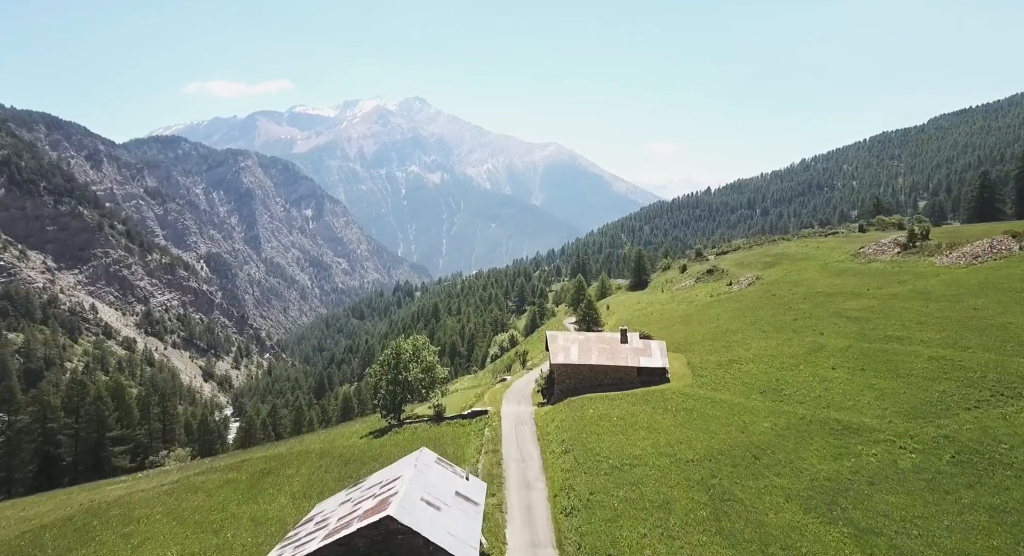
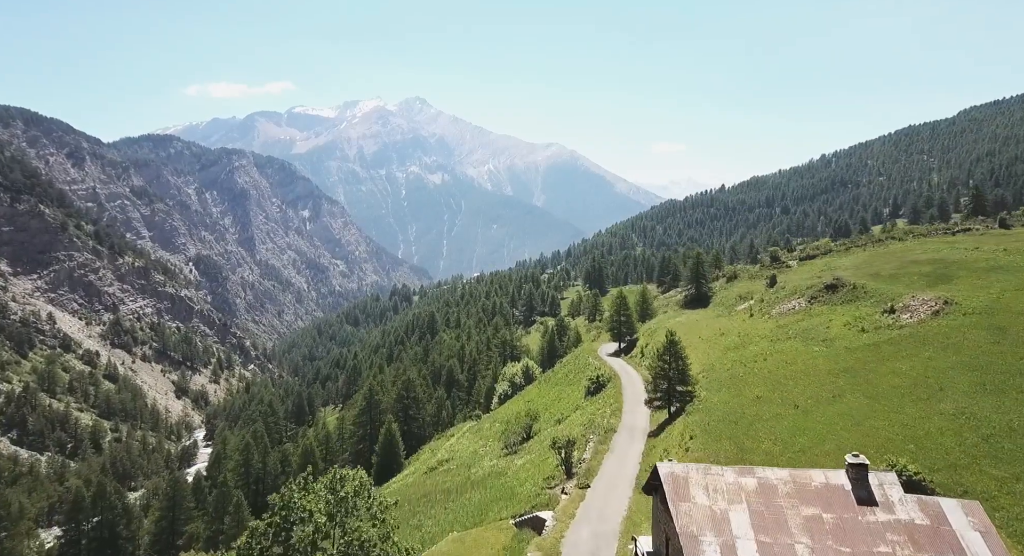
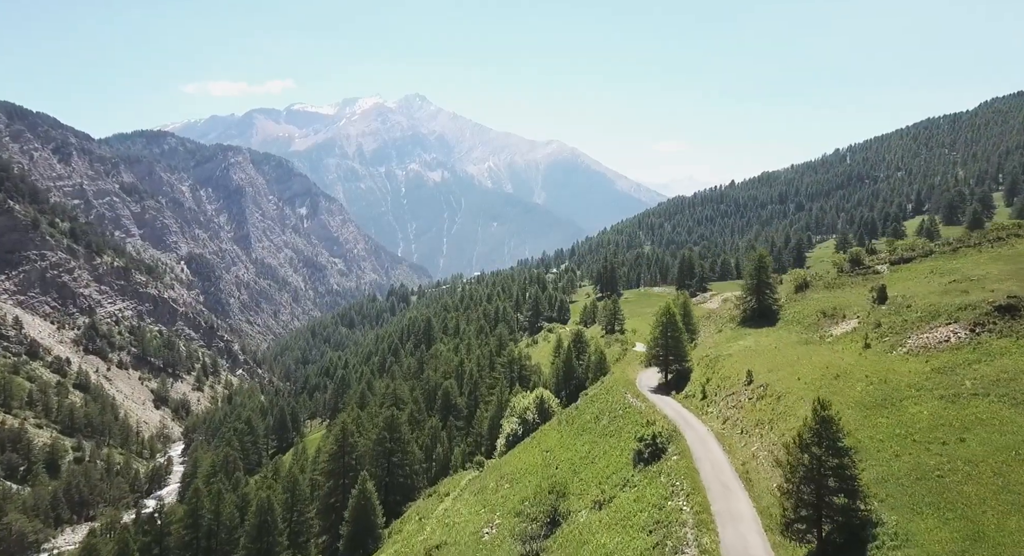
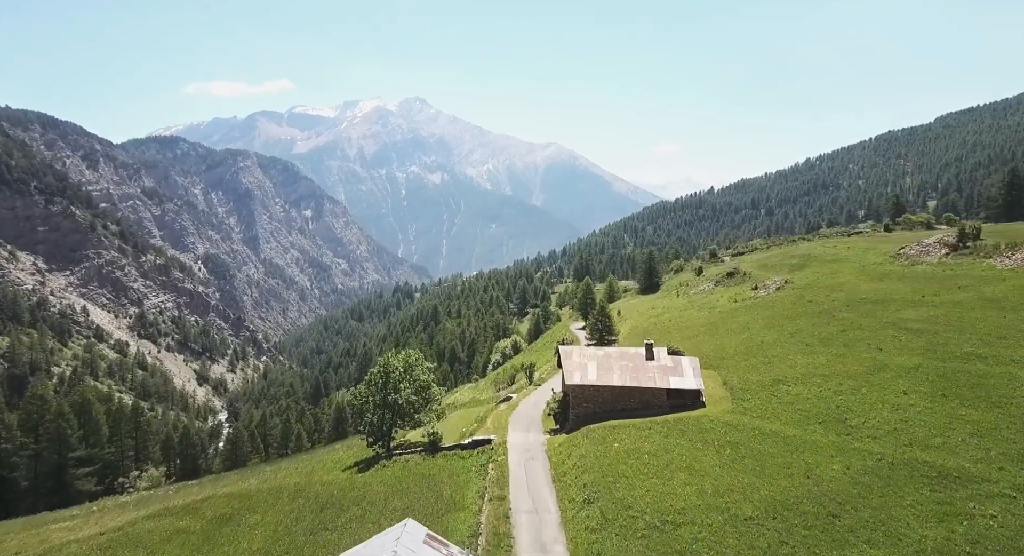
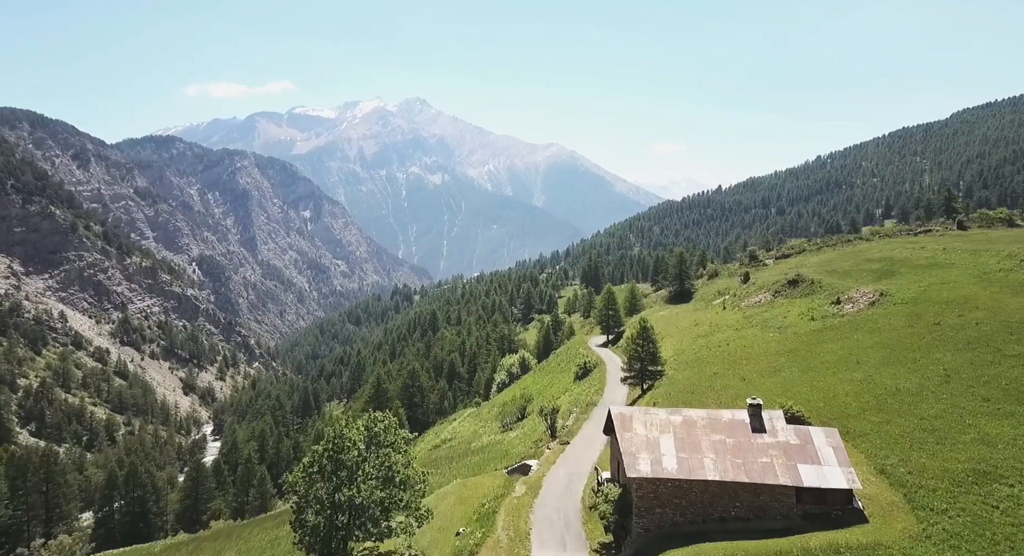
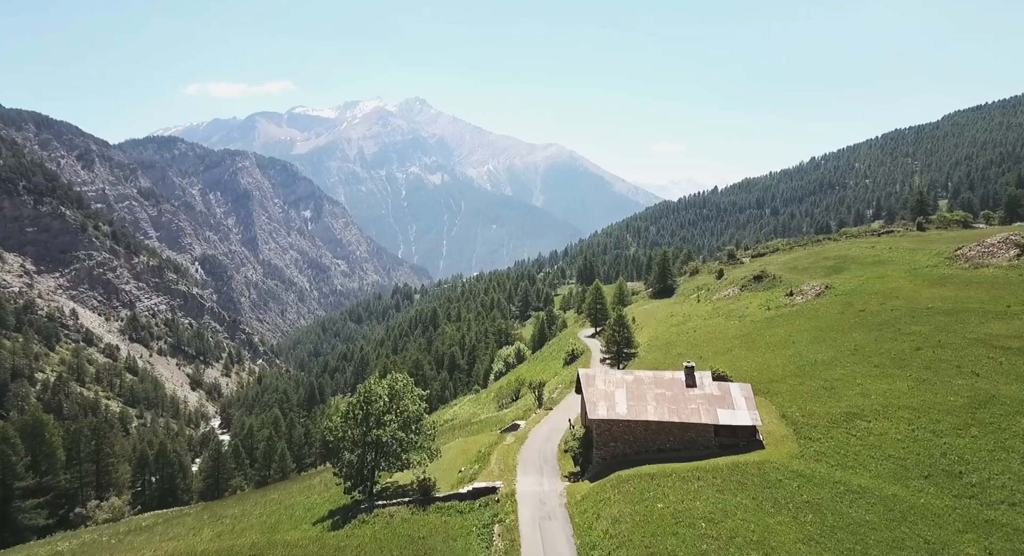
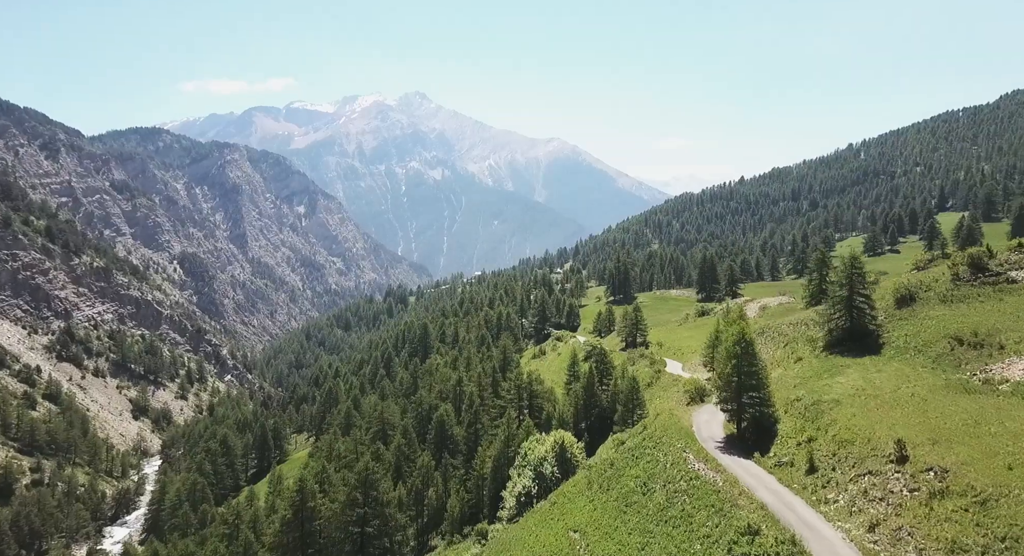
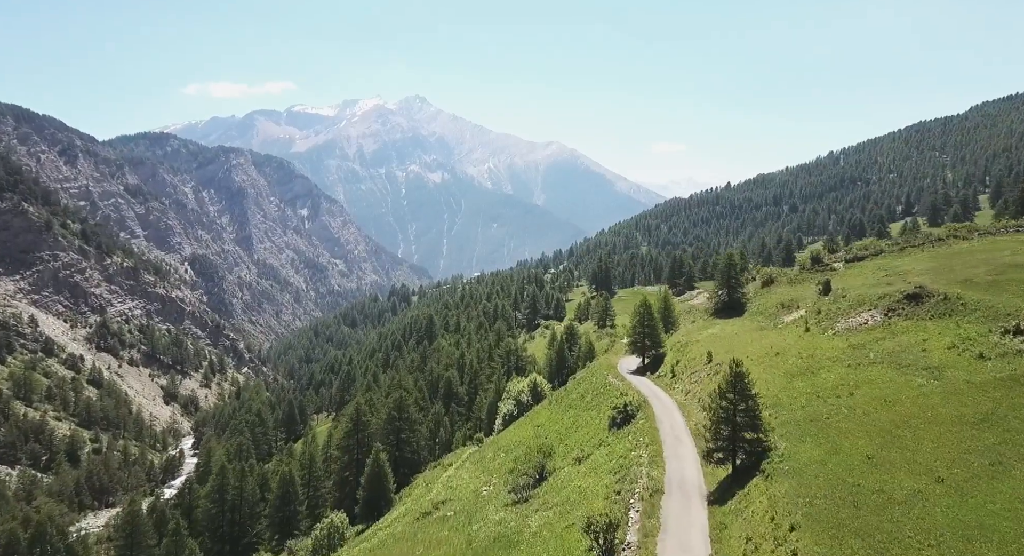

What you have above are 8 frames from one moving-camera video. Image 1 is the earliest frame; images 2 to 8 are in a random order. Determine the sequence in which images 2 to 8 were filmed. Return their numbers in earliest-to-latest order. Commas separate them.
4, 6, 5, 2, 8, 3, 7
